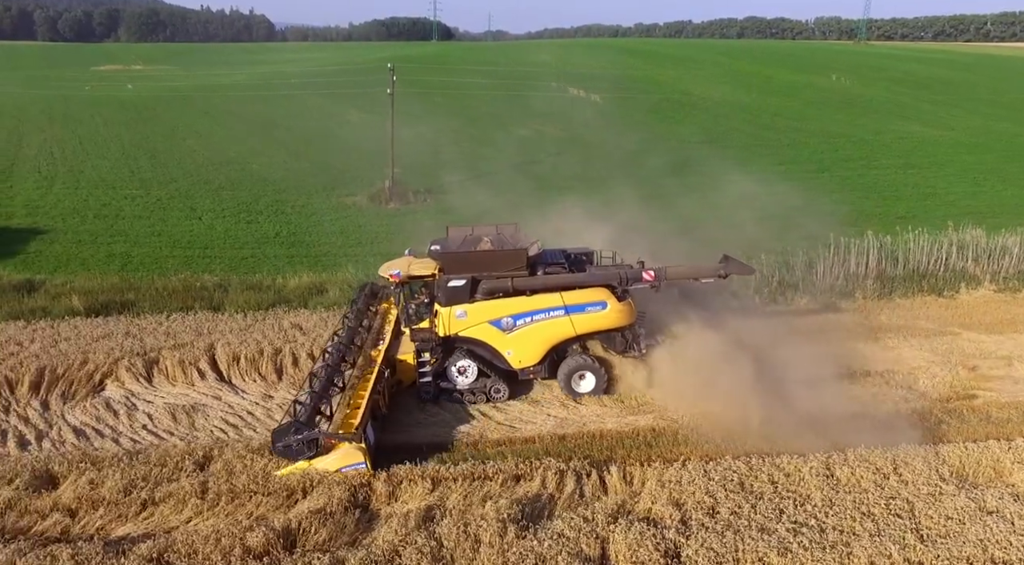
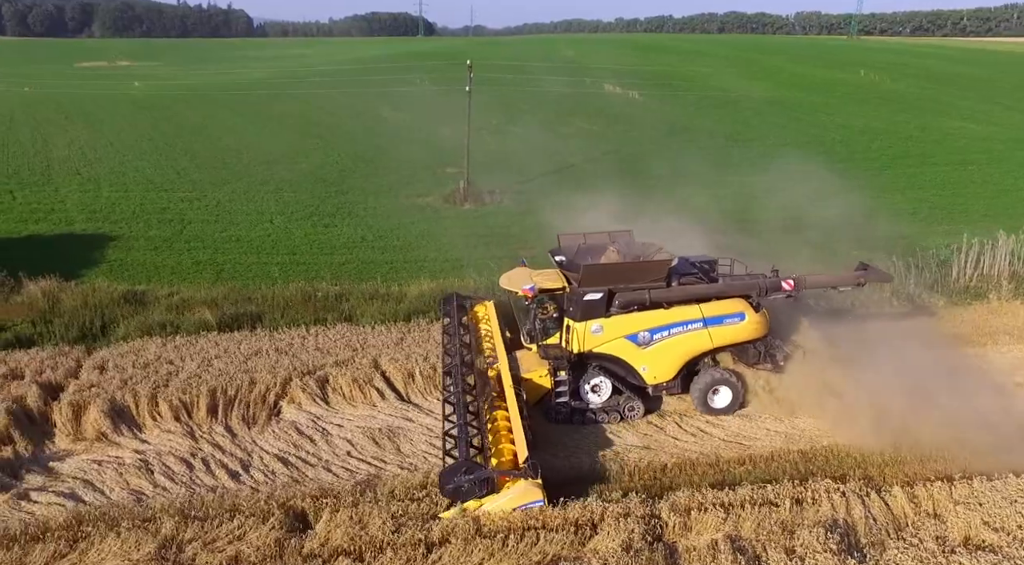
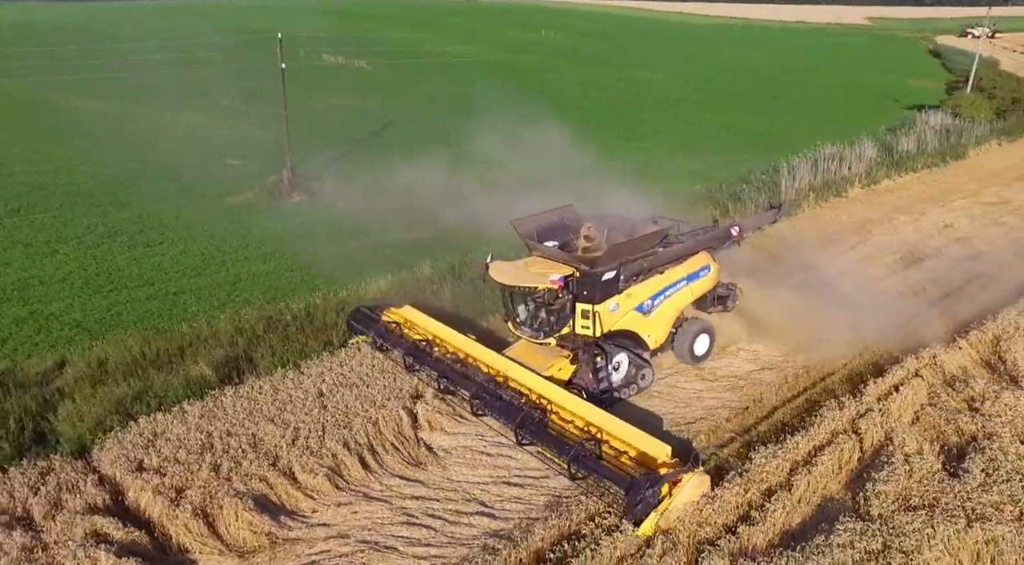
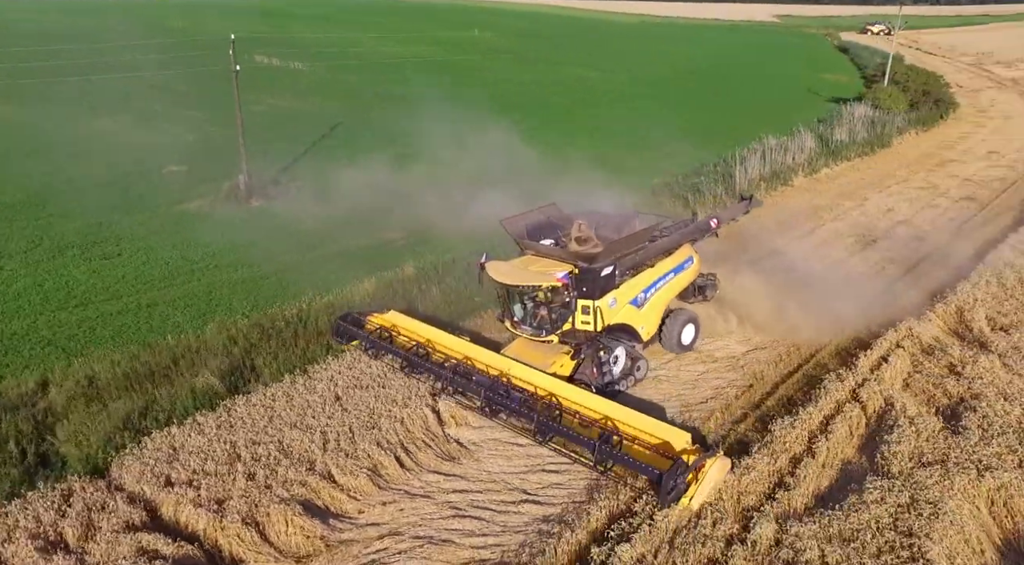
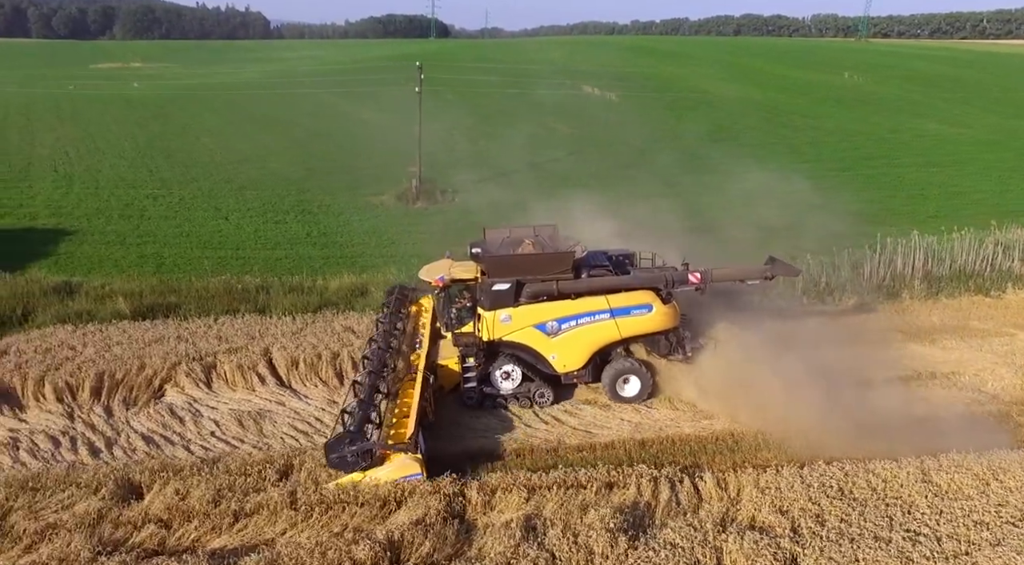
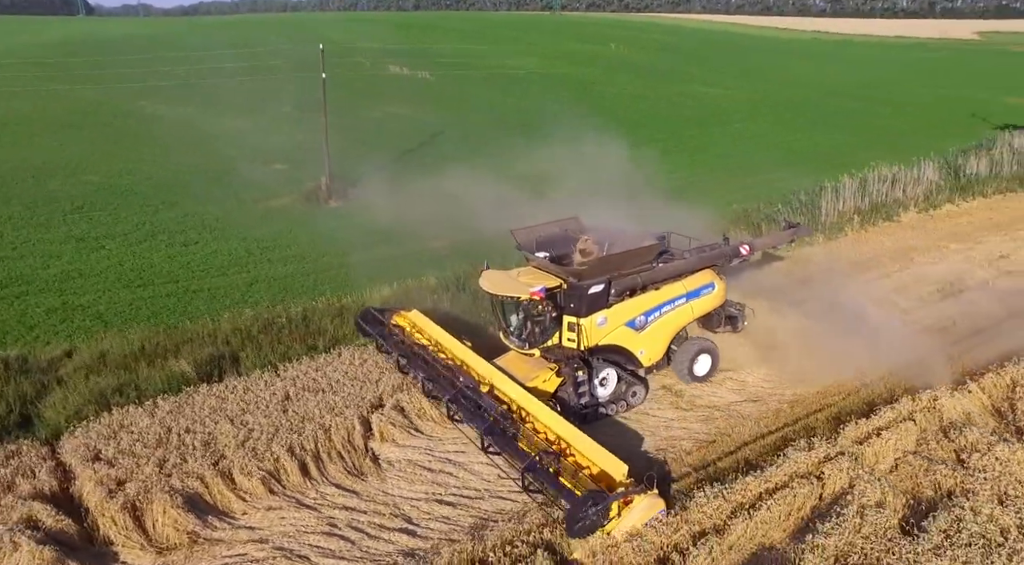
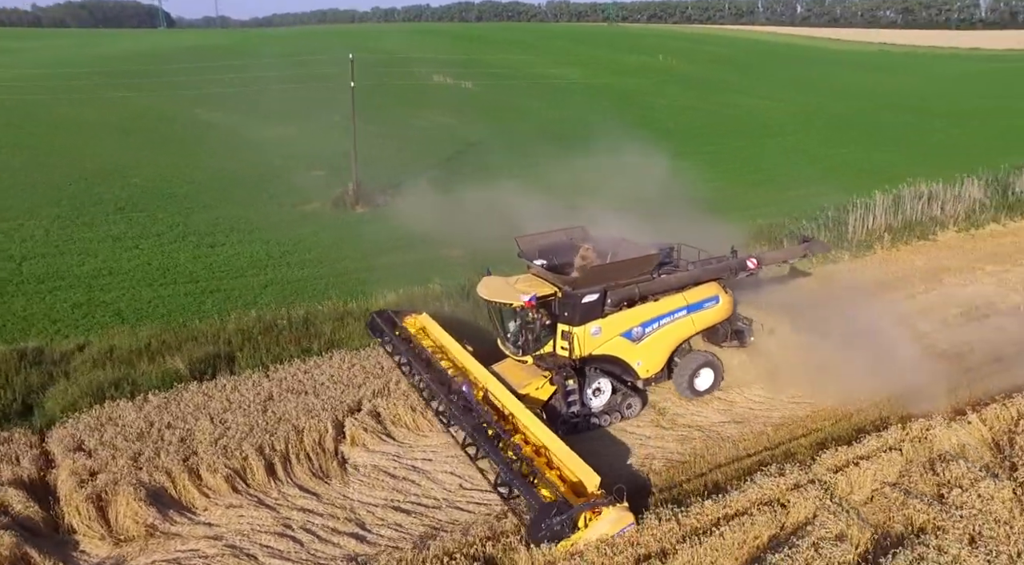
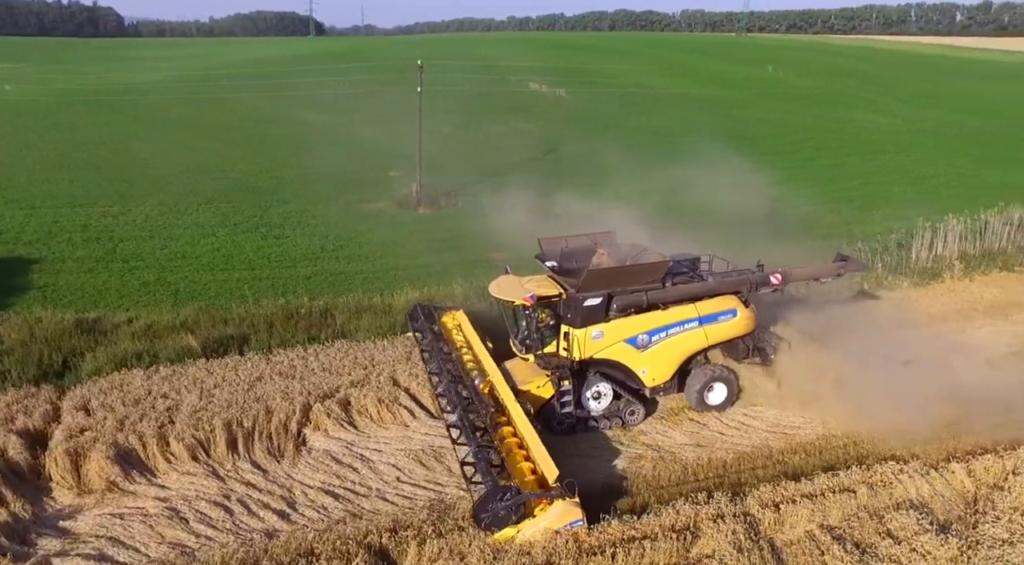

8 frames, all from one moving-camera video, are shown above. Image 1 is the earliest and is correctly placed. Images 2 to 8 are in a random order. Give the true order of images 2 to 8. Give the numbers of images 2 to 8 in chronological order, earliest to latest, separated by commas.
5, 2, 8, 7, 6, 3, 4
